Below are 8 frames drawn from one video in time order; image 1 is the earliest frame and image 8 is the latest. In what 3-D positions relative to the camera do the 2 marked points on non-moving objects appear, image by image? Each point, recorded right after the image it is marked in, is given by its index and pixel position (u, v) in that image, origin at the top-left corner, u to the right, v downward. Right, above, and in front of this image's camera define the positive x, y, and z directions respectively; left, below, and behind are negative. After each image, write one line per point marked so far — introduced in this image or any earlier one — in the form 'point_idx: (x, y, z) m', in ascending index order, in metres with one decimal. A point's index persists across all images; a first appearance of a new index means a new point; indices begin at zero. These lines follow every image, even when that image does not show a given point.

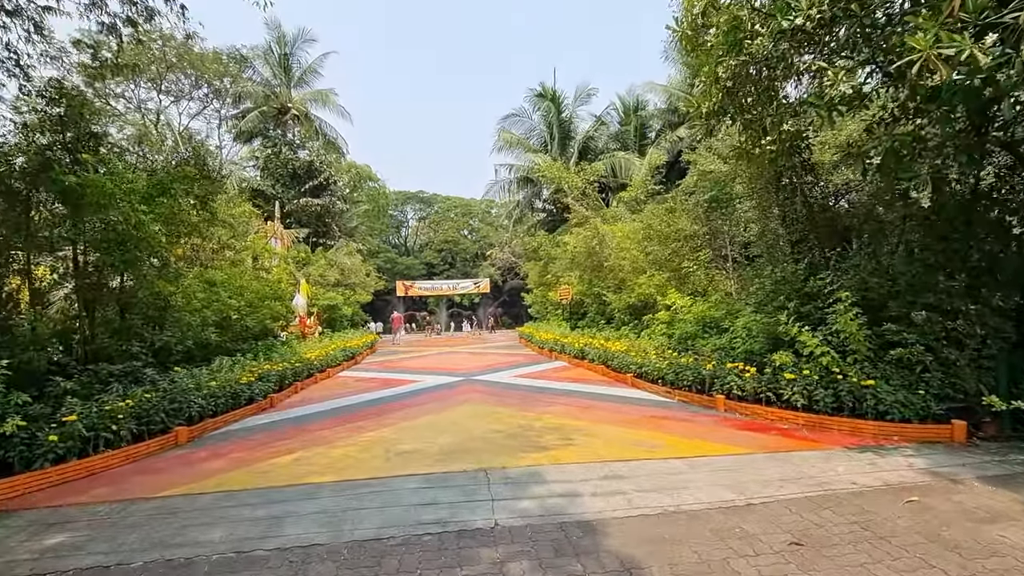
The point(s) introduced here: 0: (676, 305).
0: (+2.4, -0.3, +7.5) m
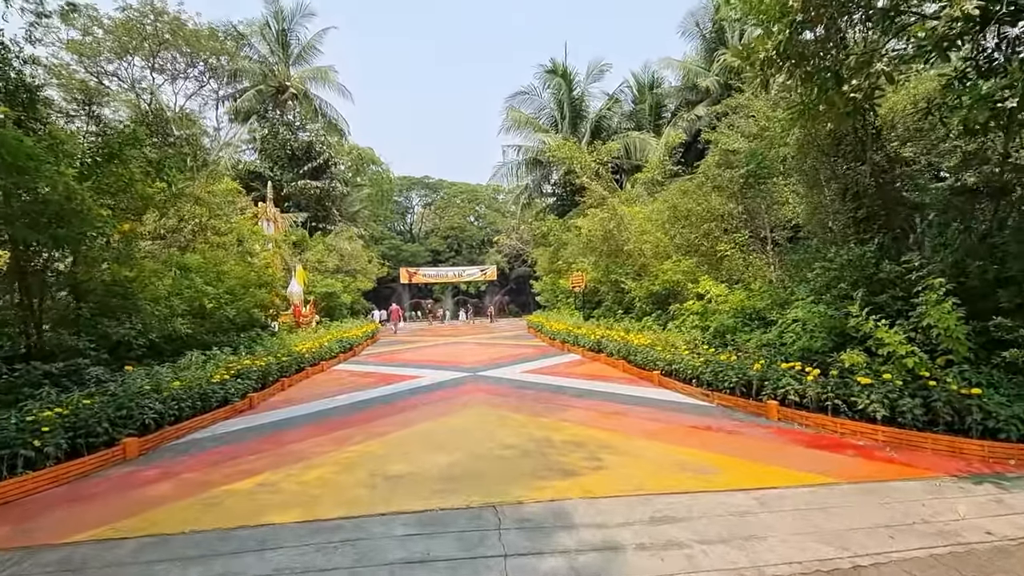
0: (+2.5, -0.1, +6.6) m
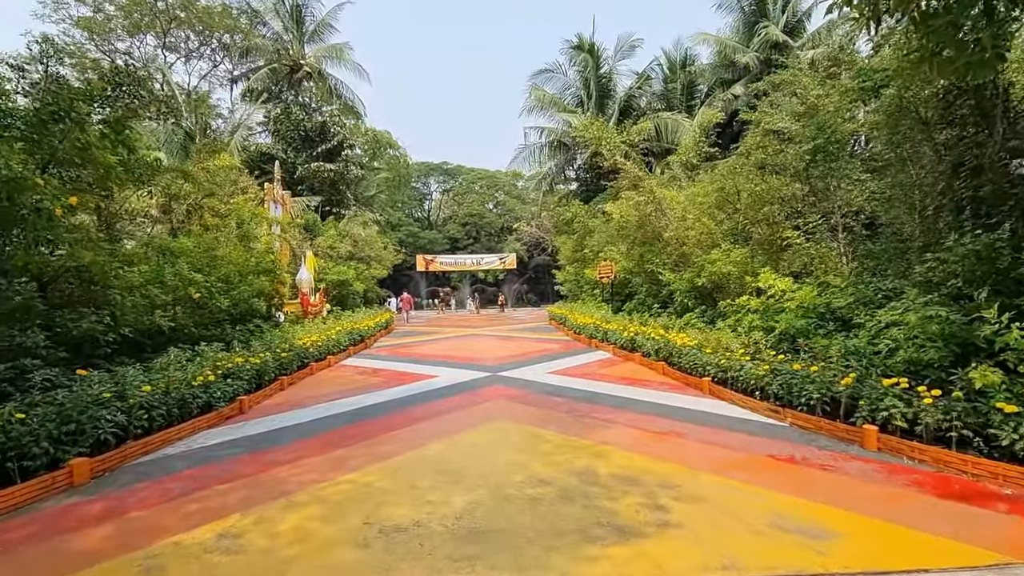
0: (+2.9, 0.0, +5.7) m
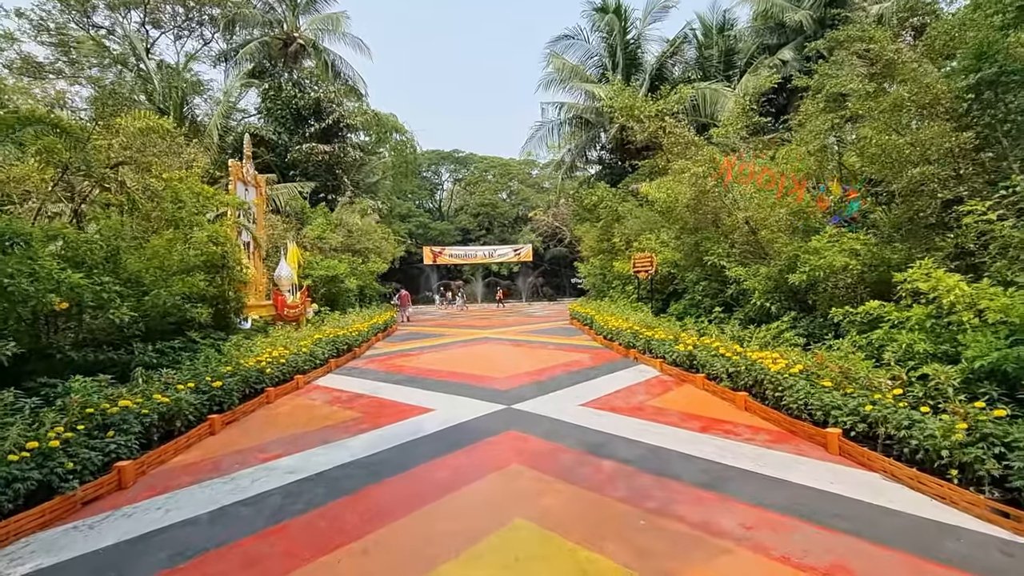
0: (+3.0, 0.0, +3.7) m
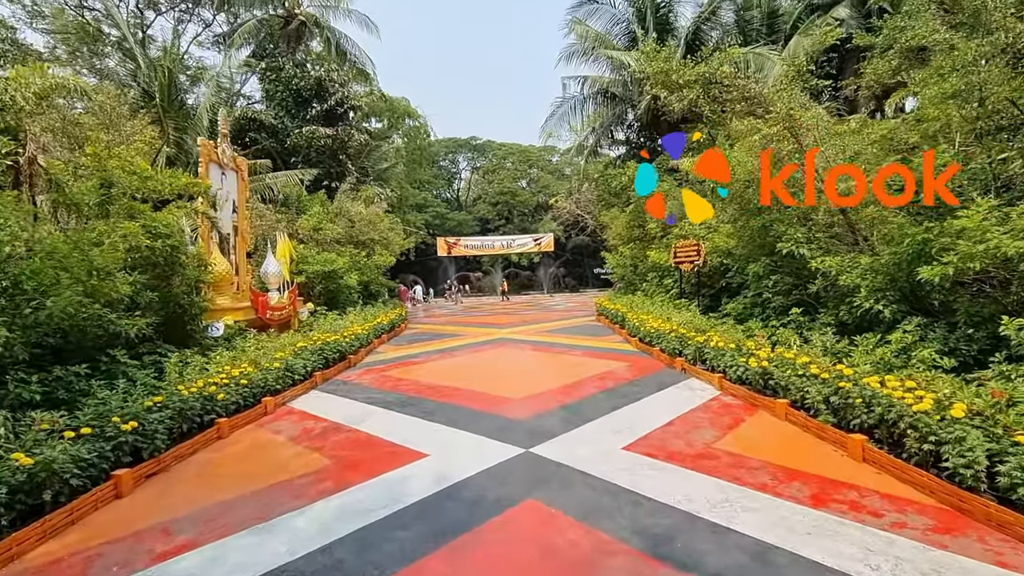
0: (+3.1, 0.0, +2.2) m
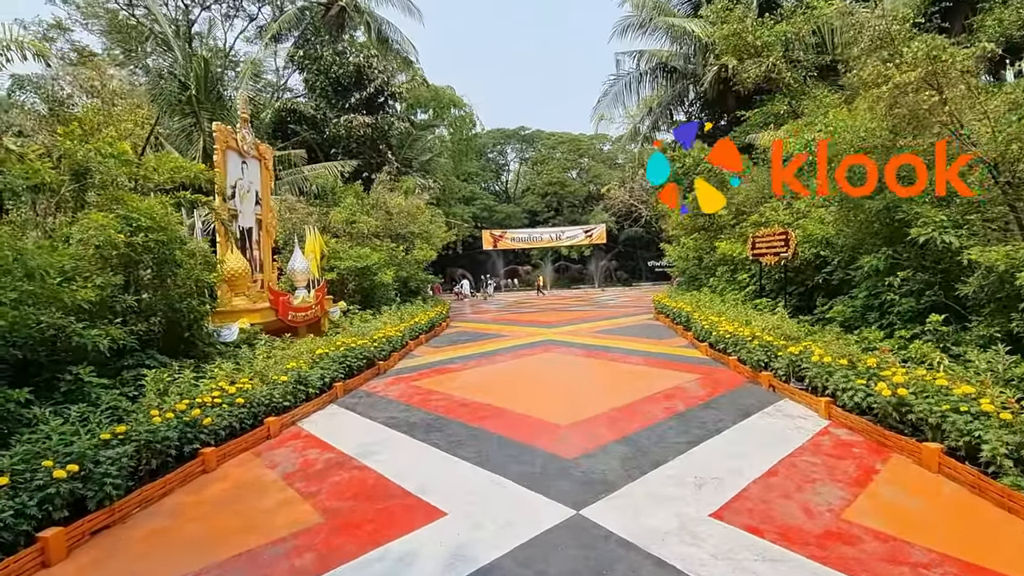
0: (+3.2, -0.1, +0.9) m
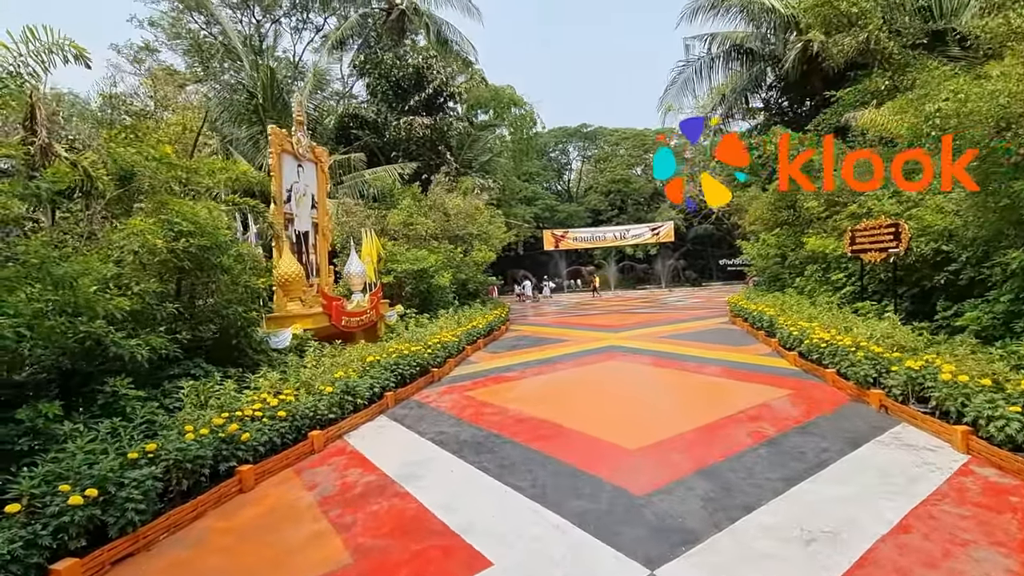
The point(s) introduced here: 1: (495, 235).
0: (+3.1, -0.1, 0.0) m
1: (-0.4, +1.3, +12.4) m
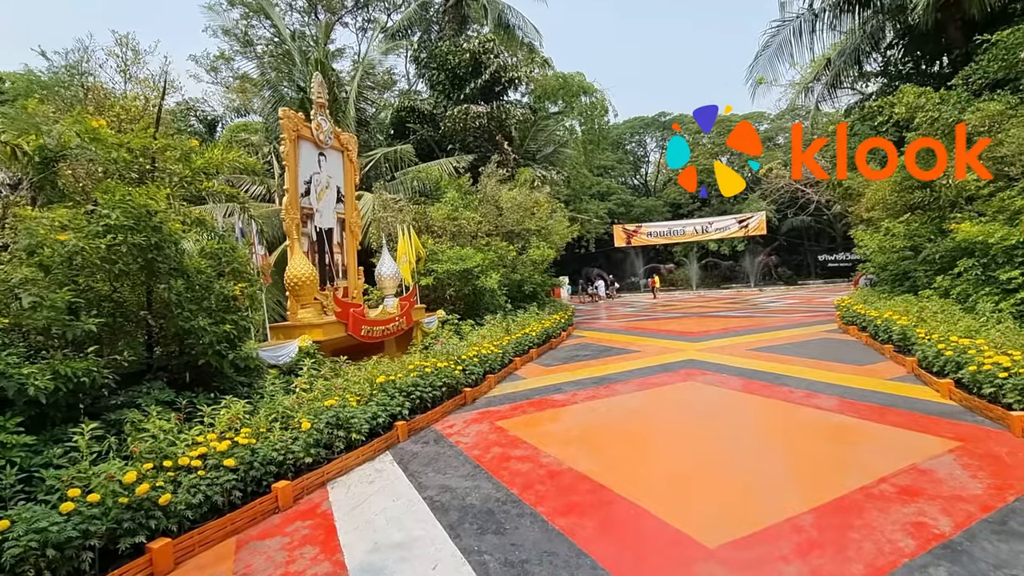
0: (+2.6, -0.1, -1.6) m
1: (+0.9, +1.2, +11.2) m
